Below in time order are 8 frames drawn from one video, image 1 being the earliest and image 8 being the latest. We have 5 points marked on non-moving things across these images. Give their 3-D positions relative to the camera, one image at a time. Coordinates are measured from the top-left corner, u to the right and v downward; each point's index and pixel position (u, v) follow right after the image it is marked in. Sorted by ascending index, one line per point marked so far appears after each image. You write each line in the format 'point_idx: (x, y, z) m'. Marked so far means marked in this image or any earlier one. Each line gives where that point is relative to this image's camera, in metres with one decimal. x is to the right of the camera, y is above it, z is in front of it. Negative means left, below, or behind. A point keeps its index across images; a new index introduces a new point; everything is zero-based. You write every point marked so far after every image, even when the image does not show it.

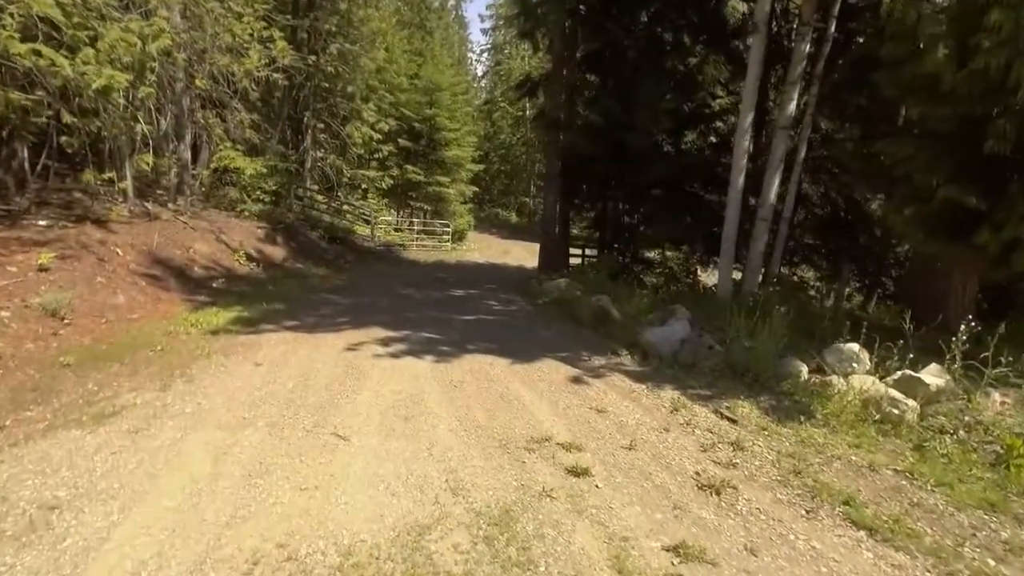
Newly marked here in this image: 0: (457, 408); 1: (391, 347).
0: (-0.5, -1.0, +5.7) m
1: (-1.5, -0.8, +8.1) m
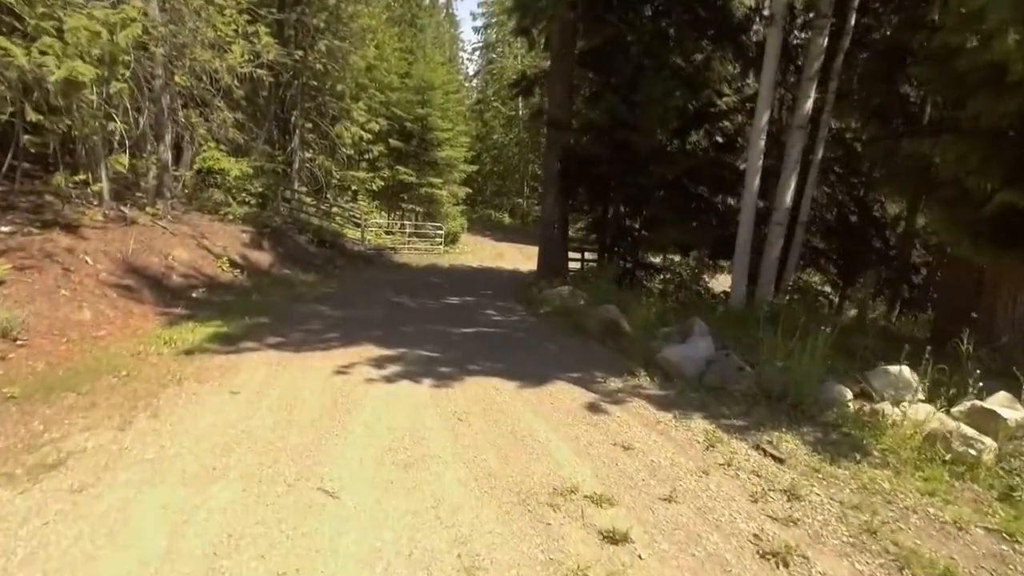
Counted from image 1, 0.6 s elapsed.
0: (-0.3, -1.2, +4.9) m
1: (-1.4, -0.9, +7.3) m
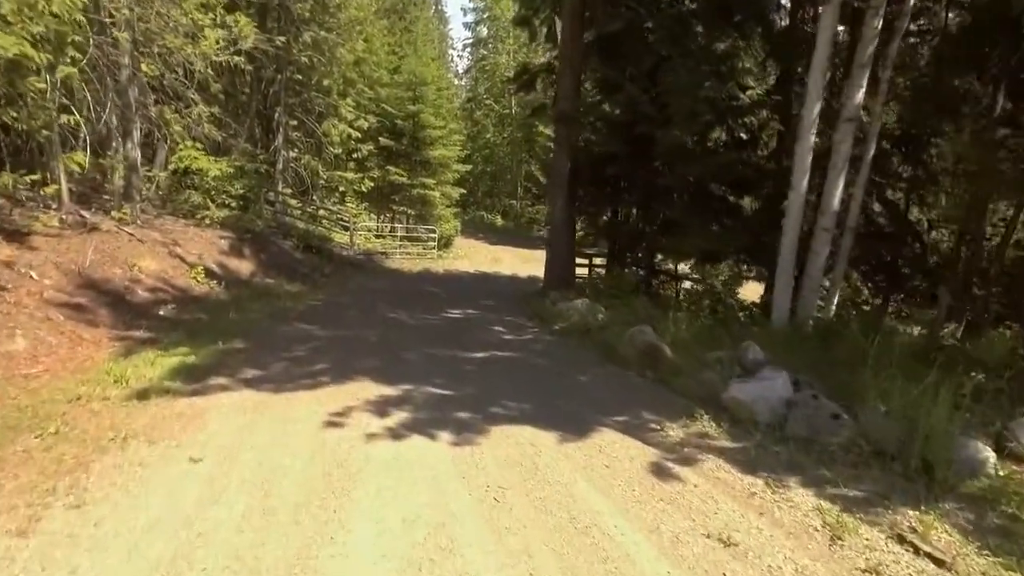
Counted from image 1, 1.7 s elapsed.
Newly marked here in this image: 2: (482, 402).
0: (0.0, -1.4, +3.4) m
1: (-1.1, -1.2, +5.9) m
2: (-0.3, -1.1, +6.6) m
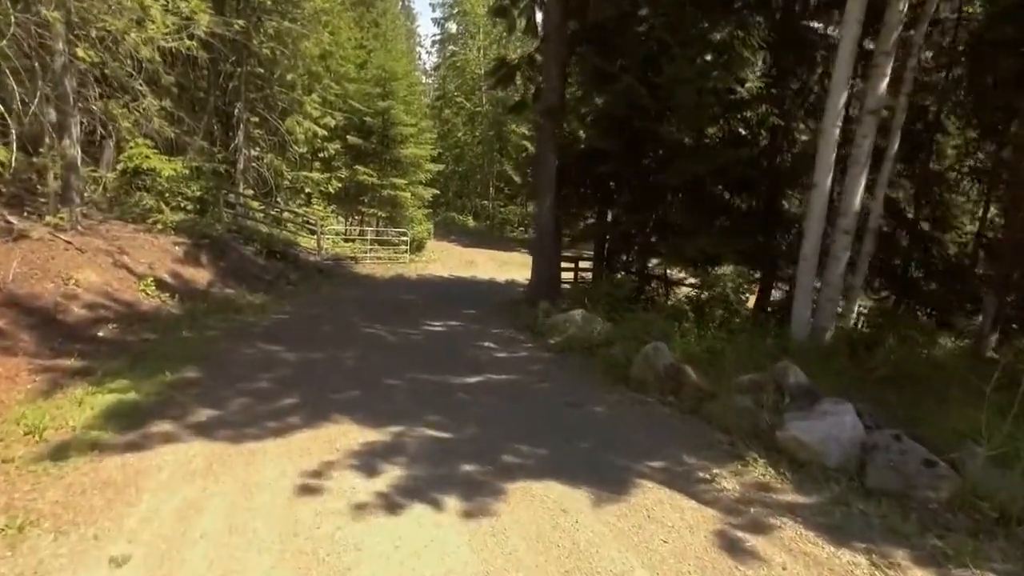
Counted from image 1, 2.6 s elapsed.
0: (+0.3, -1.6, +2.3) m
1: (-0.9, -1.3, +4.7) m
2: (-0.2, -1.3, +5.5) m
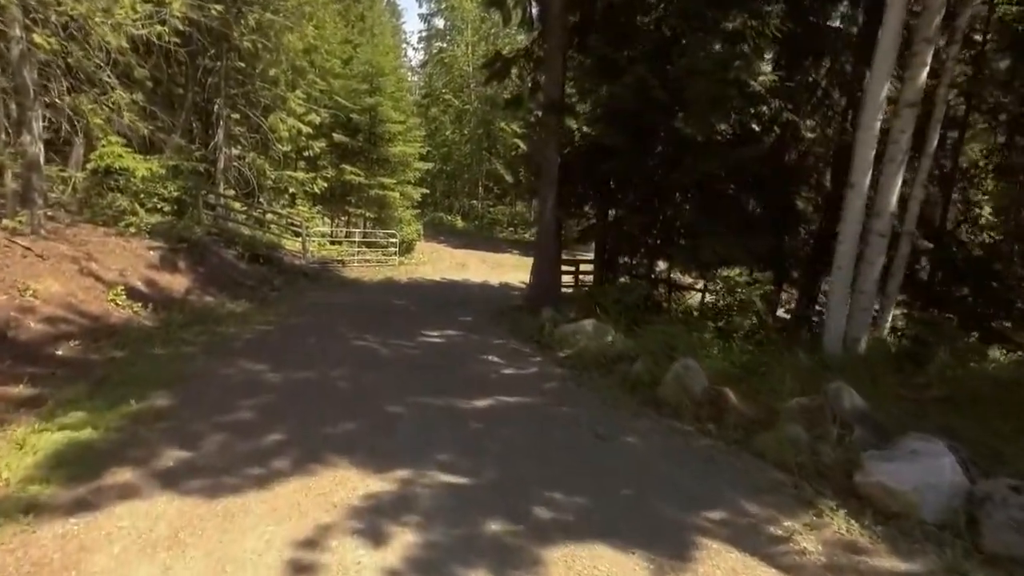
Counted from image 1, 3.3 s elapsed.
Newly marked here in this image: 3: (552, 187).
0: (+0.6, -1.7, +1.4) m
1: (-0.7, -1.5, +3.8) m
2: (0.0, -1.4, +4.6) m
3: (+0.8, +2.1, +13.8) m
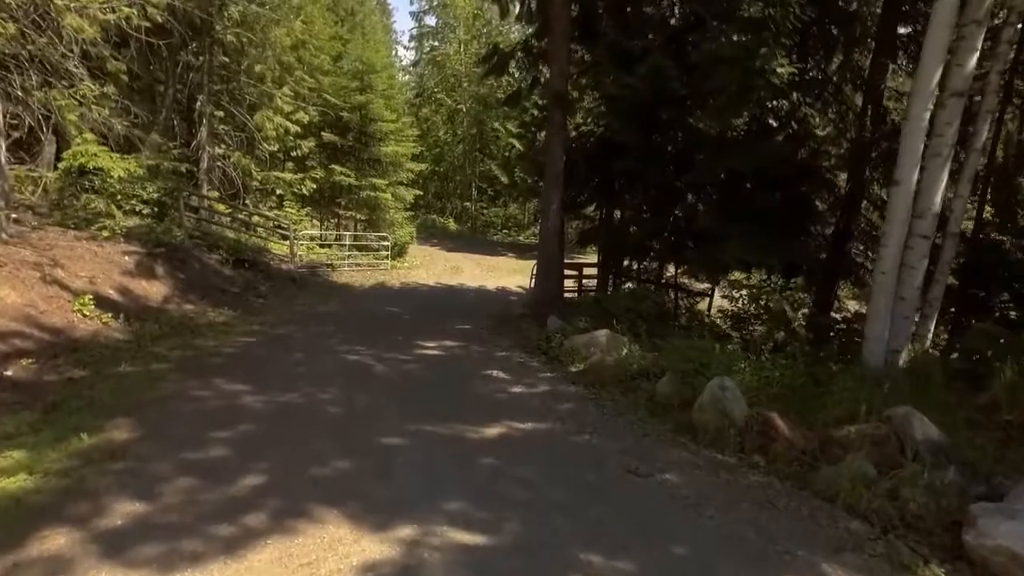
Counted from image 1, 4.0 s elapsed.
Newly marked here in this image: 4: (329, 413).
0: (+0.8, -1.8, +0.5) m
1: (-0.5, -1.6, +2.9) m
2: (+0.2, -1.5, +3.7) m
3: (+0.9, +2.0, +13.0) m
4: (-1.8, -1.2, +6.5) m
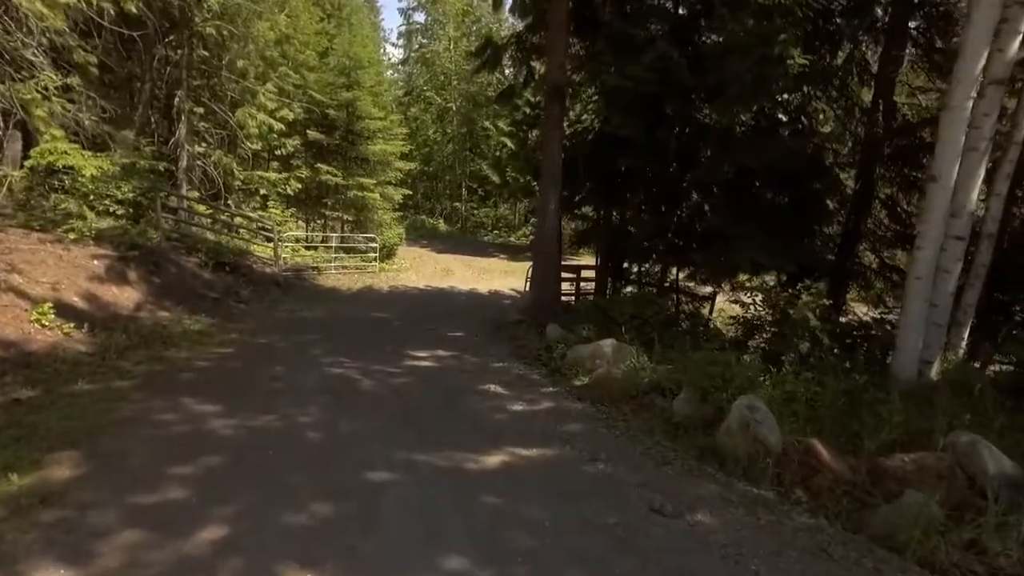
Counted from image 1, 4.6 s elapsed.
0: (+0.9, -1.9, -0.2) m
1: (-0.4, -1.6, +2.1) m
2: (+0.3, -1.6, +3.0) m
3: (+0.8, +1.9, +12.3) m
4: (-1.8, -1.3, +5.8) m
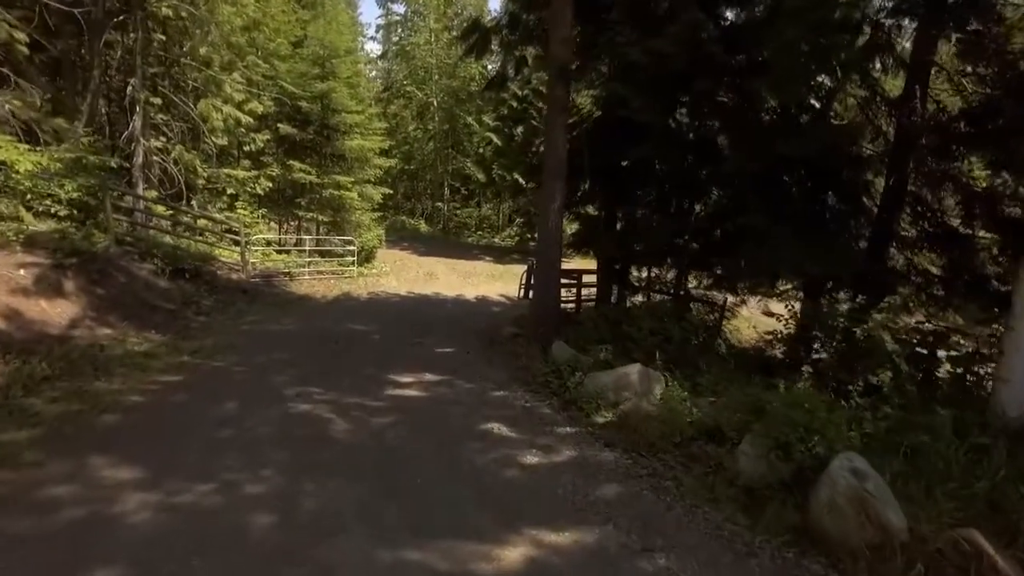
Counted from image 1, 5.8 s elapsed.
0: (+1.2, -2.0, -1.7) m
1: (-0.2, -1.8, +0.6) m
2: (+0.5, -1.8, +1.4) m
3: (+0.7, +1.7, +10.7) m
4: (-1.6, -1.5, +4.2) m
